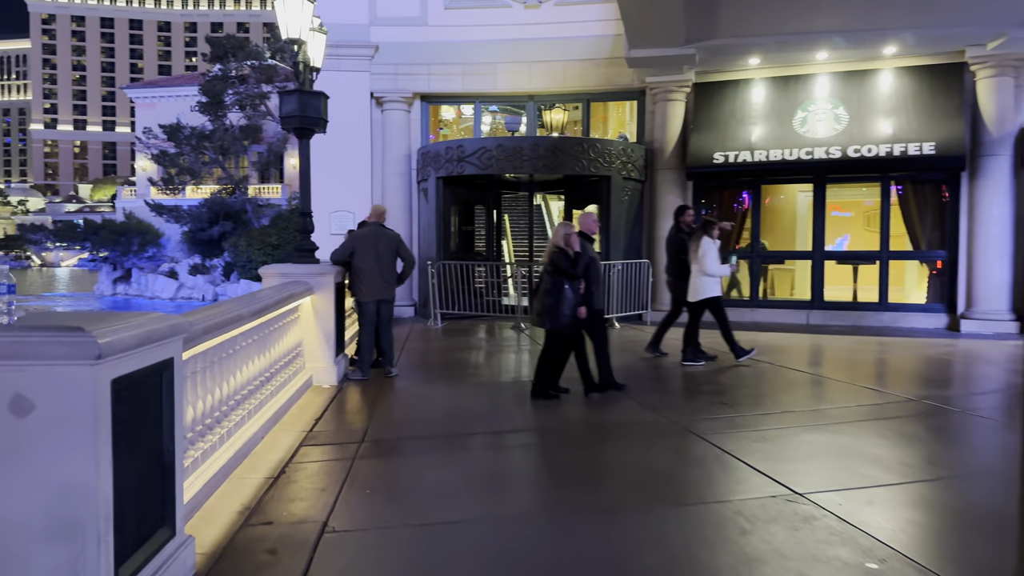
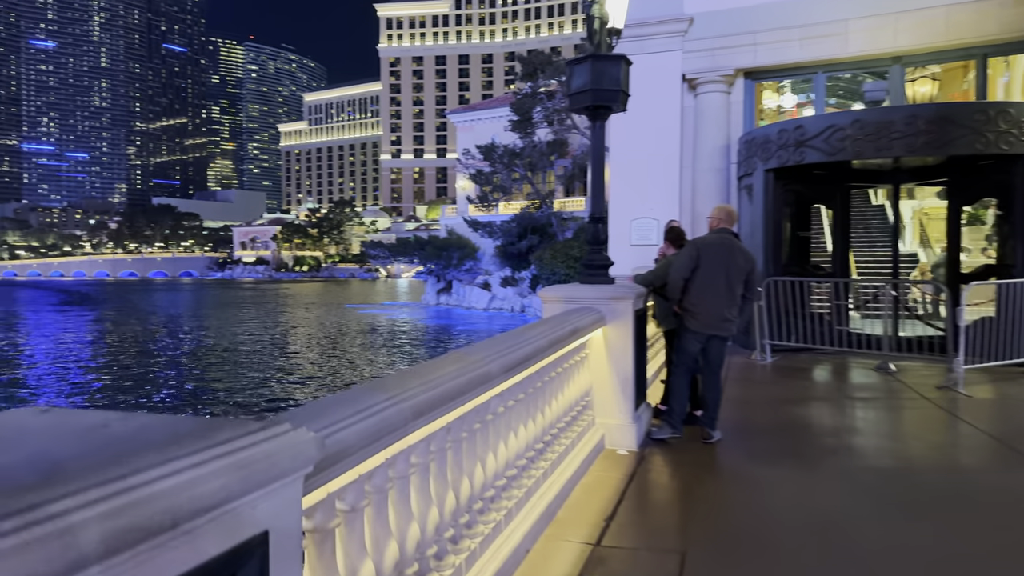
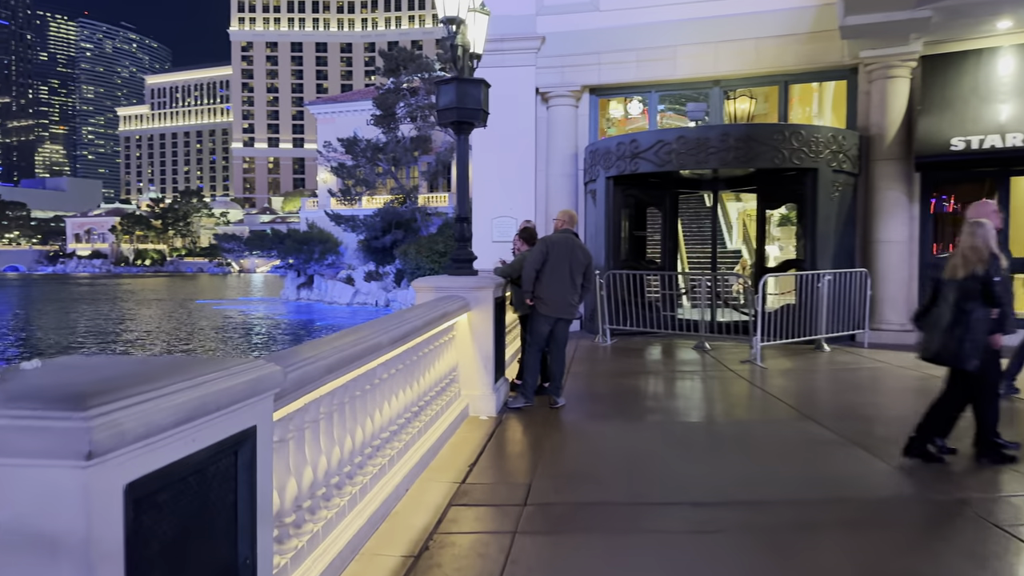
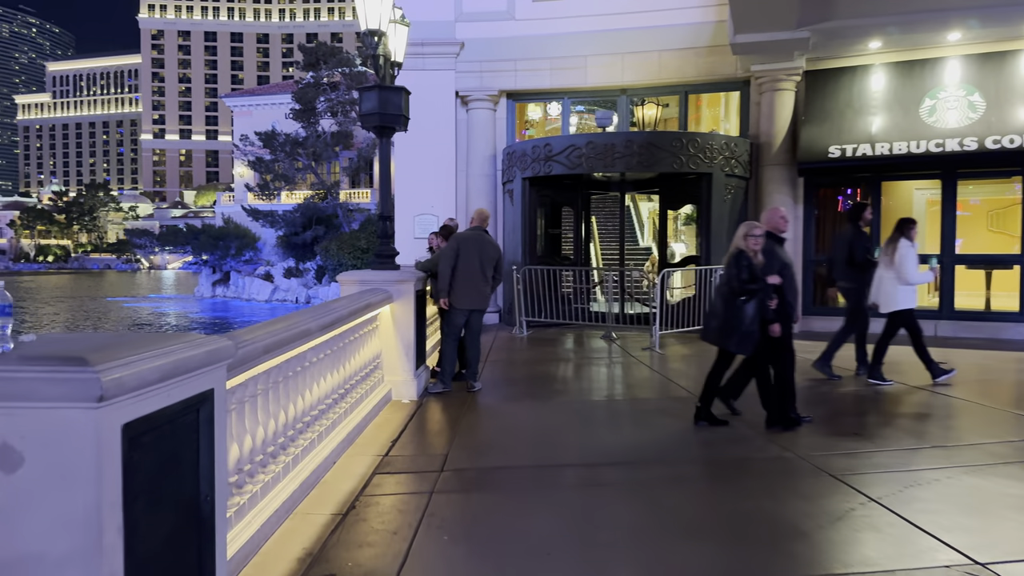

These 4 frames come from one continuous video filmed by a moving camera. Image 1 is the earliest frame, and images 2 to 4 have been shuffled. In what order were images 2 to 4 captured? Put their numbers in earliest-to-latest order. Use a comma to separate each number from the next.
4, 3, 2
